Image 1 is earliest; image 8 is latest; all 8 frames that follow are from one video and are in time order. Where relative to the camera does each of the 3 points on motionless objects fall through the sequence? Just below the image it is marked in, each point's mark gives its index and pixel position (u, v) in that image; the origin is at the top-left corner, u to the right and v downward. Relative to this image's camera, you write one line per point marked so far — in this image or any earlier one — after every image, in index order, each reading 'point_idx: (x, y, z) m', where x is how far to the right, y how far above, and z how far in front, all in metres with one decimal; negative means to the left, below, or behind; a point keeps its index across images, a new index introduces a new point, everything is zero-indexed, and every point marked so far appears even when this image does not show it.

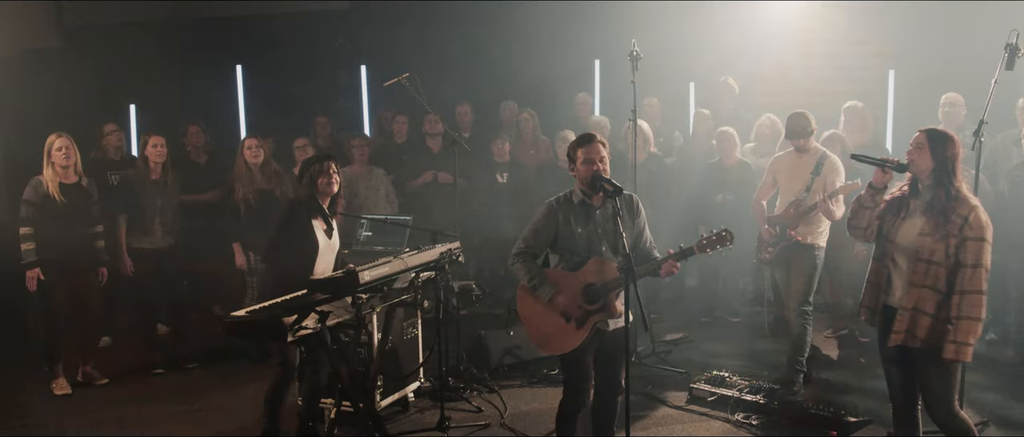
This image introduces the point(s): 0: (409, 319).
0: (-0.8, -0.8, +6.5) m
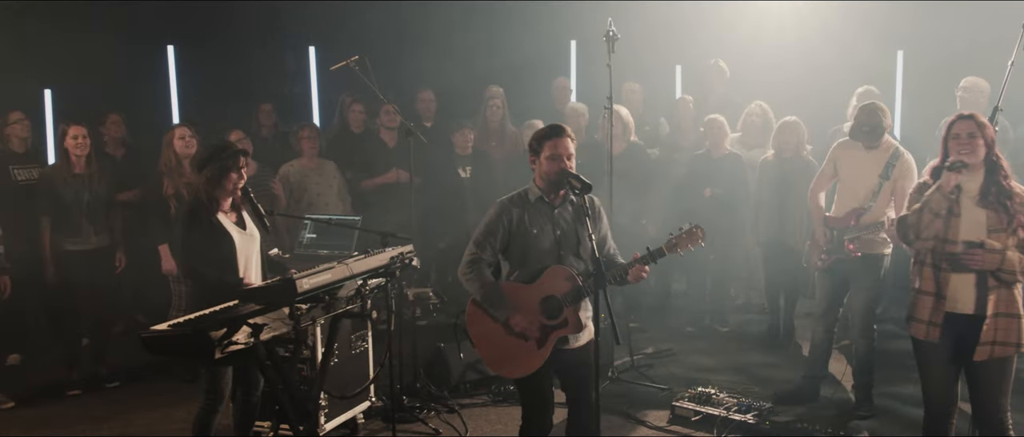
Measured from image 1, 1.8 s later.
0: (-1.1, -0.8, +5.8) m
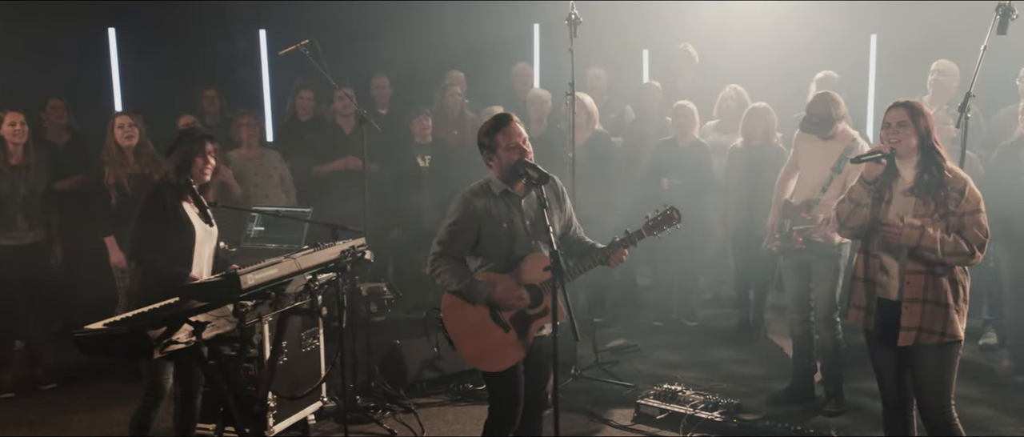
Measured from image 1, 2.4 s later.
0: (-1.3, -0.7, +5.5) m
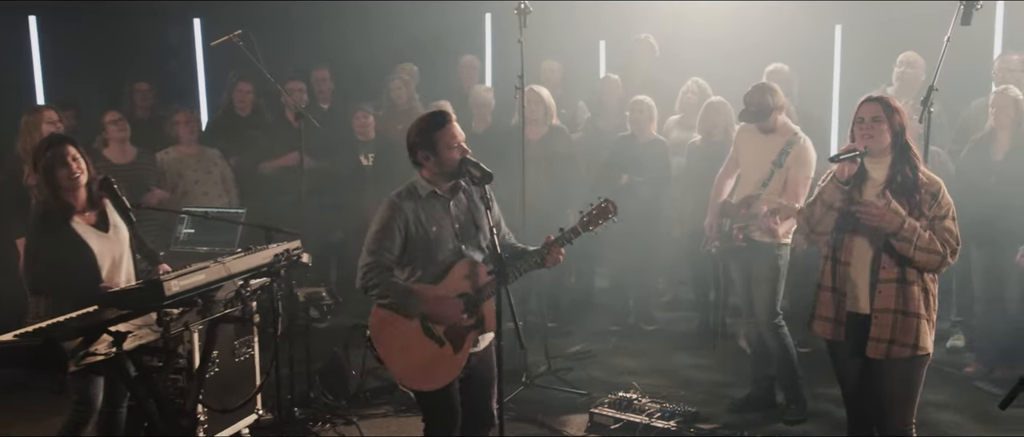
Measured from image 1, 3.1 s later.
0: (-1.7, -0.7, +5.2) m
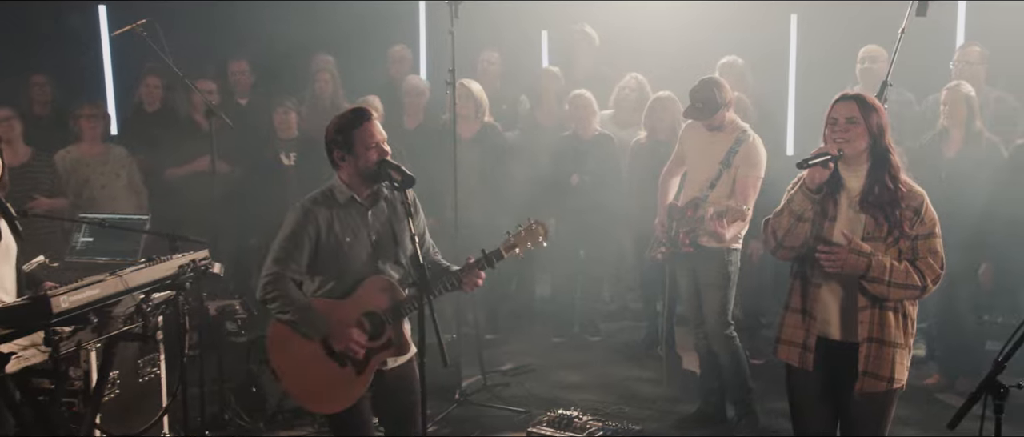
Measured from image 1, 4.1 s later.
0: (-2.1, -0.8, +4.8) m
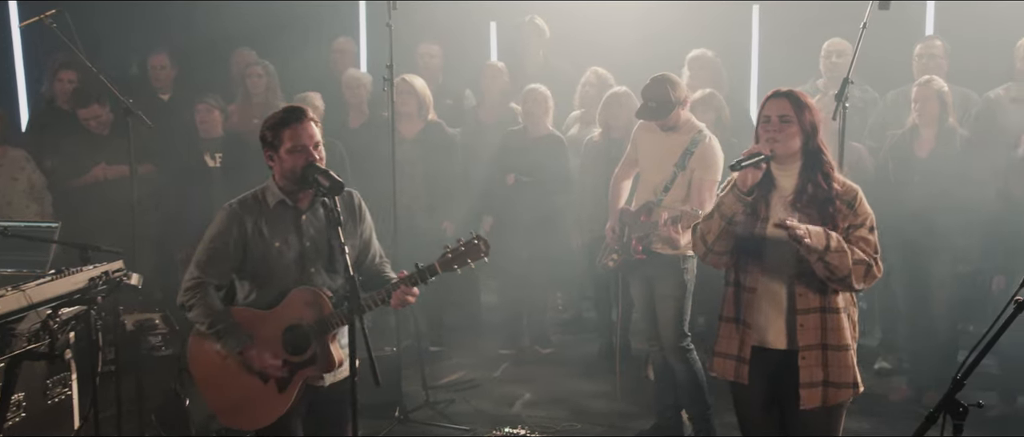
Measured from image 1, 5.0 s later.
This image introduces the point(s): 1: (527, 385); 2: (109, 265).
0: (-2.4, -0.8, +4.4) m
1: (+0.1, -1.0, +5.0) m
2: (-2.1, -0.2, +4.1) m
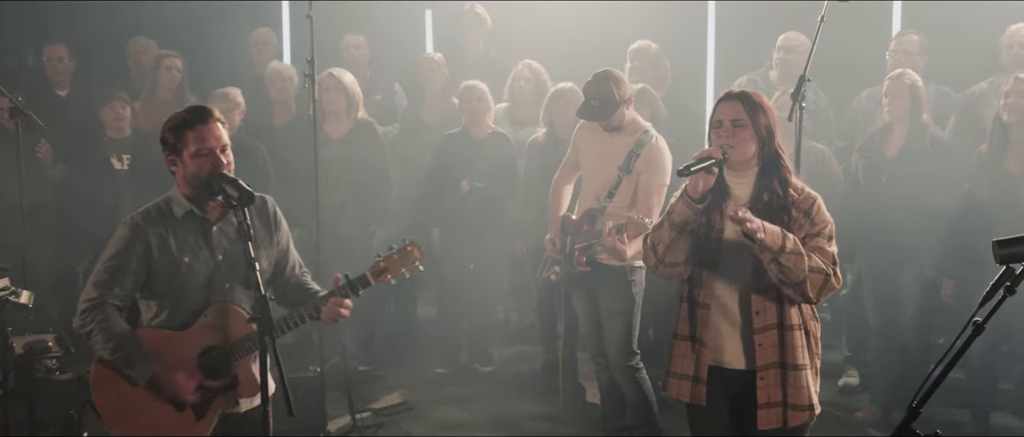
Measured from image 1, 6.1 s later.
0: (-2.8, -0.9, +4.0) m
1: (-0.3, -1.0, +4.6) m
2: (-2.4, -0.3, +3.7) m
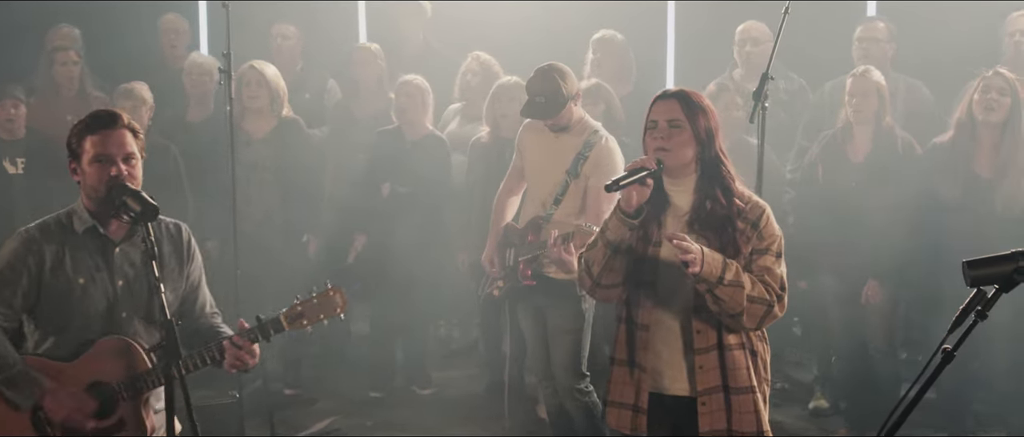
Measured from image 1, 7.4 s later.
0: (-3.0, -0.9, +3.5) m
1: (-0.5, -1.1, +4.2) m
2: (-2.7, -0.4, +3.2) m
